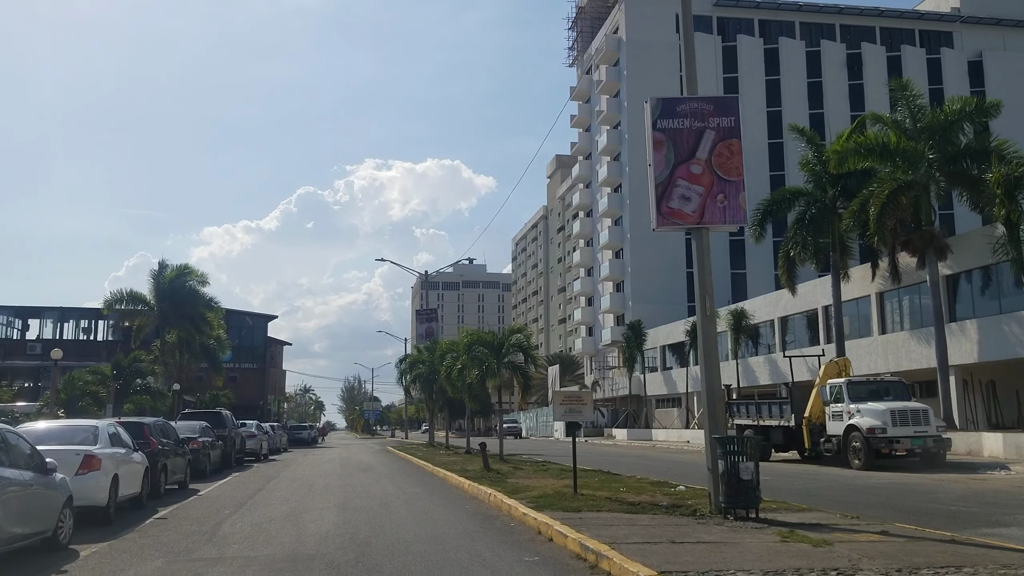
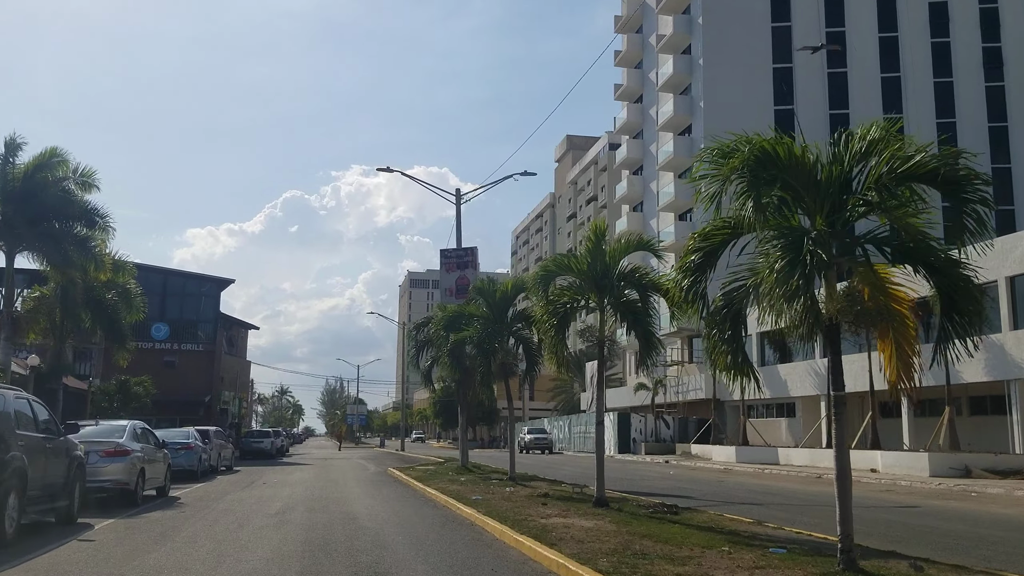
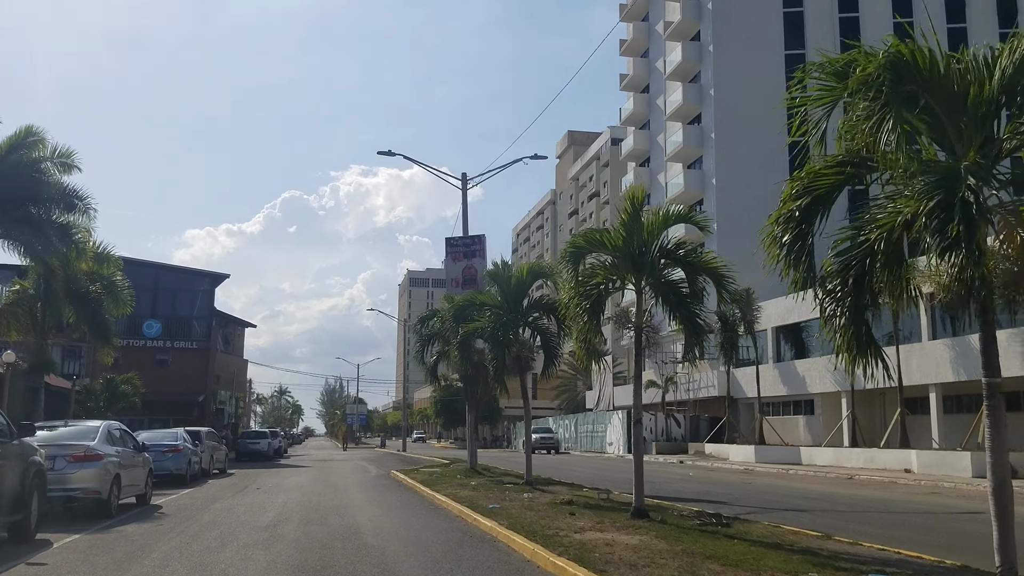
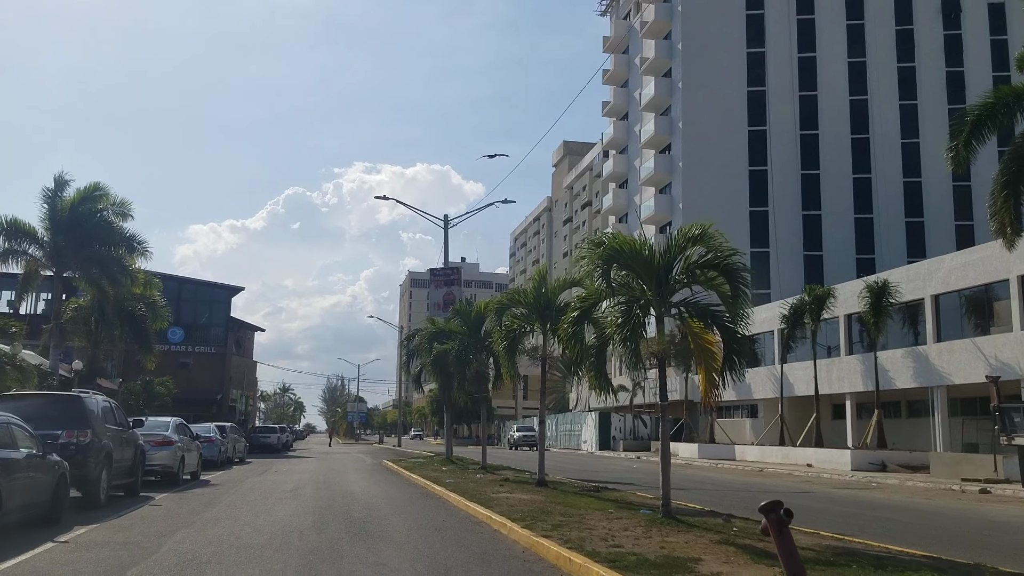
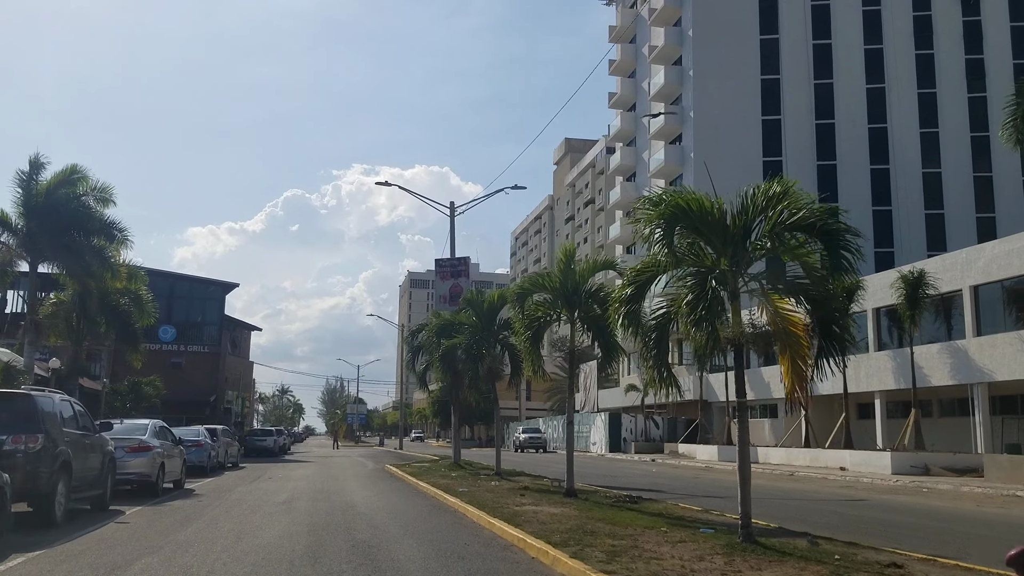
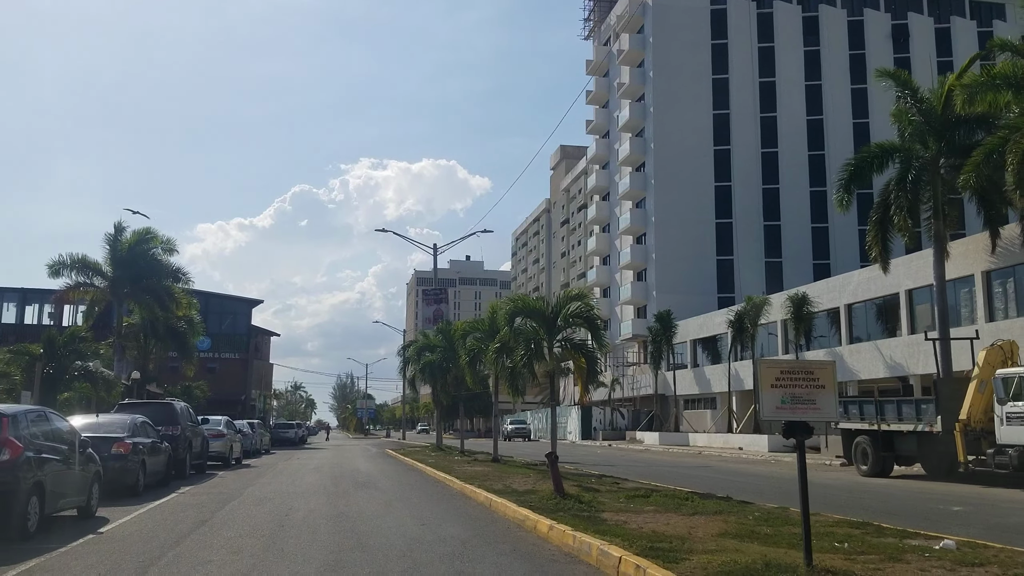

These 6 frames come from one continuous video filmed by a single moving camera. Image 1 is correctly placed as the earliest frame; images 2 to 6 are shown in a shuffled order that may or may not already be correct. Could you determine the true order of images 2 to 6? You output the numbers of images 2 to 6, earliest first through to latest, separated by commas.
6, 4, 5, 2, 3
